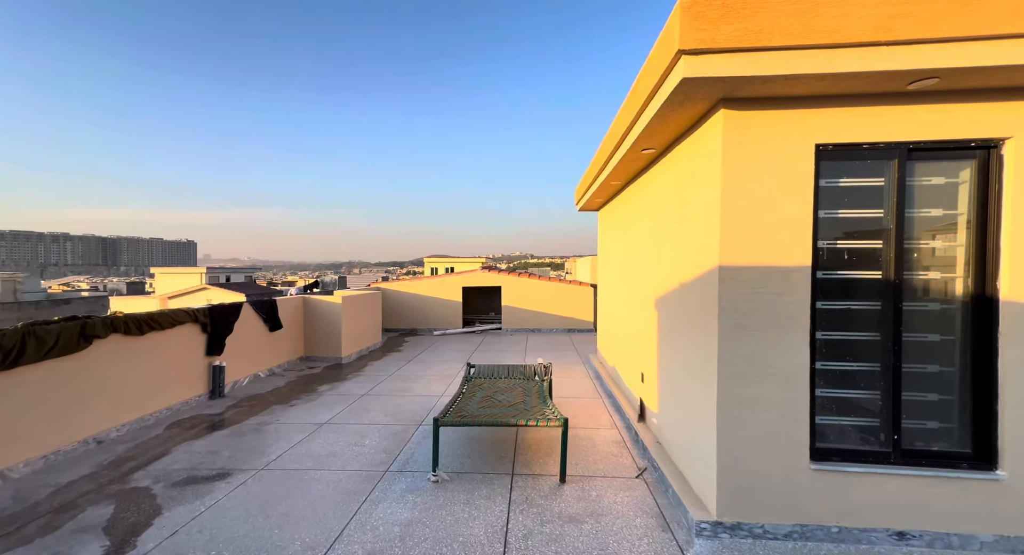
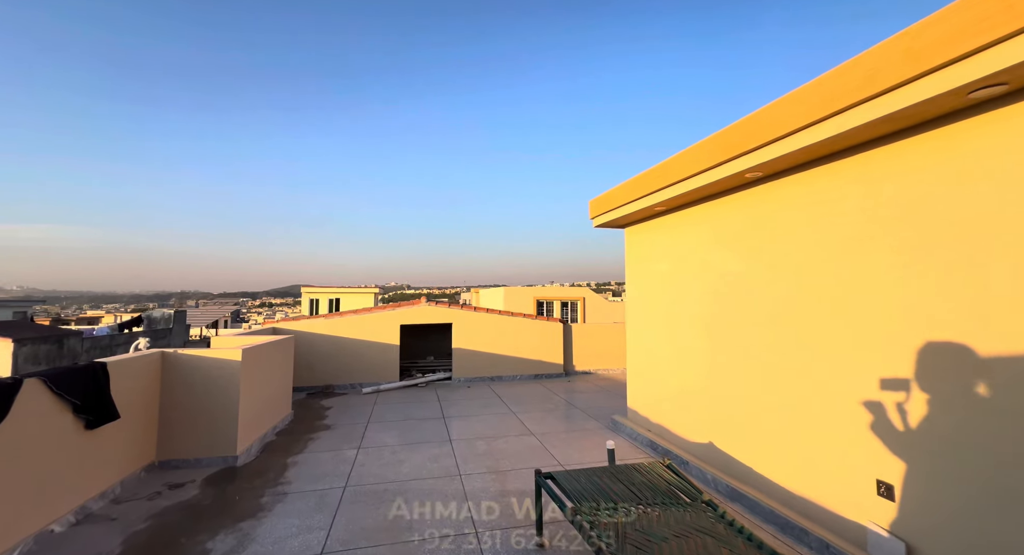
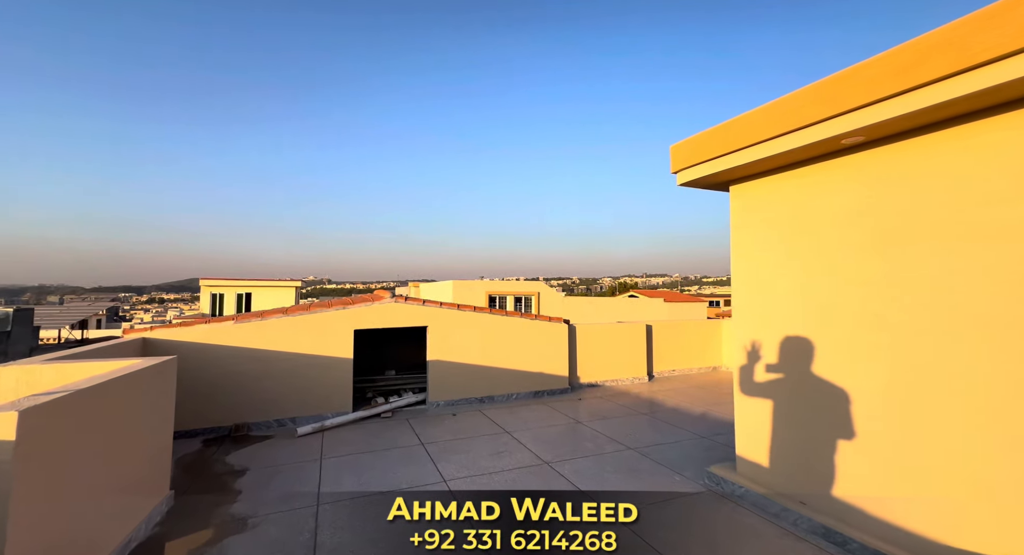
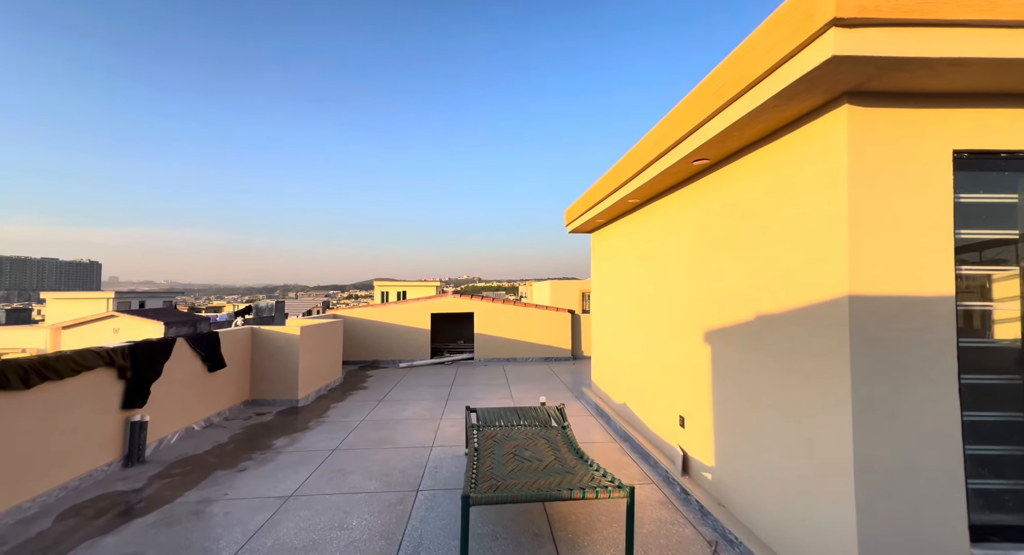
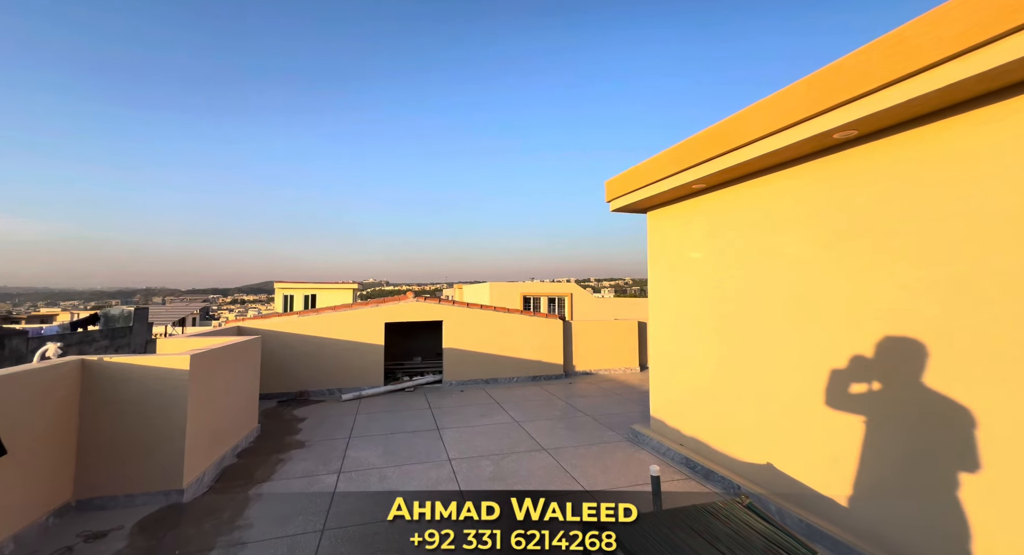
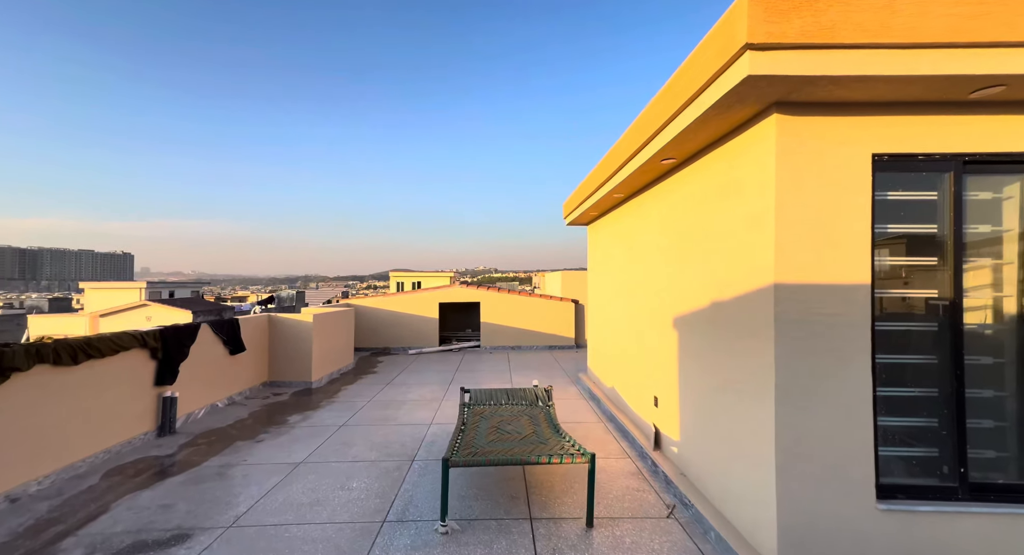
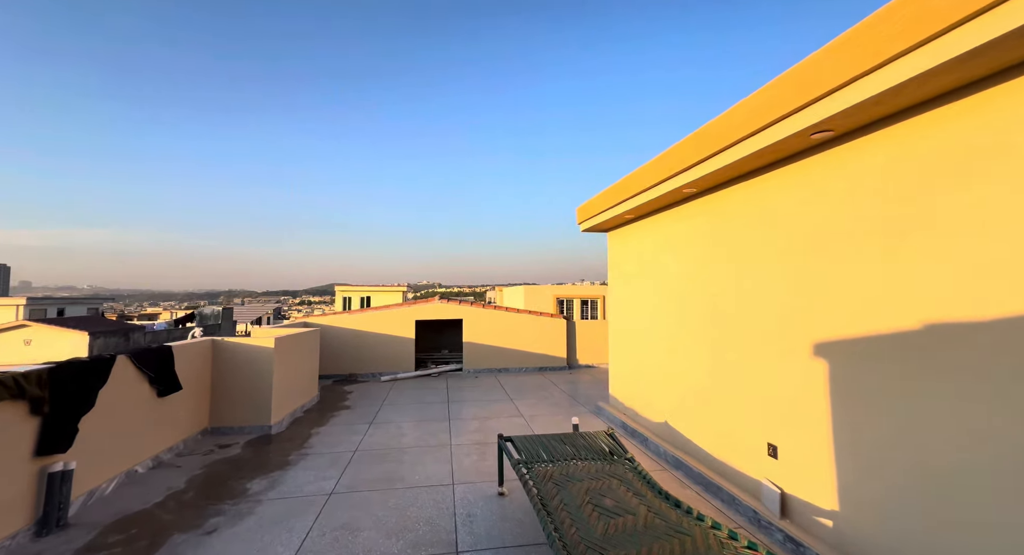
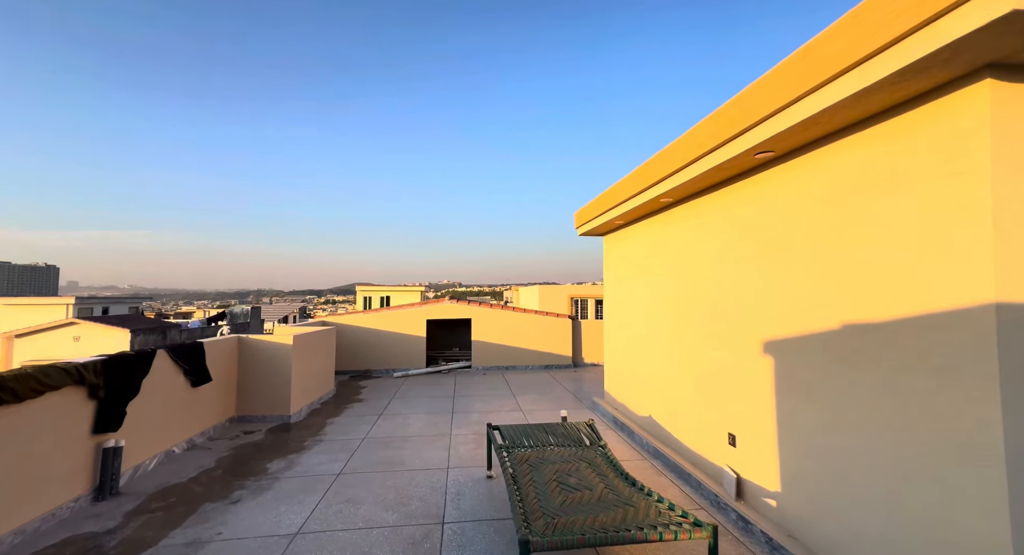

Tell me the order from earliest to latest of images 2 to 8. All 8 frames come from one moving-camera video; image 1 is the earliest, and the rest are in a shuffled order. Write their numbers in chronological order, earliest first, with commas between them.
6, 4, 8, 7, 2, 5, 3
